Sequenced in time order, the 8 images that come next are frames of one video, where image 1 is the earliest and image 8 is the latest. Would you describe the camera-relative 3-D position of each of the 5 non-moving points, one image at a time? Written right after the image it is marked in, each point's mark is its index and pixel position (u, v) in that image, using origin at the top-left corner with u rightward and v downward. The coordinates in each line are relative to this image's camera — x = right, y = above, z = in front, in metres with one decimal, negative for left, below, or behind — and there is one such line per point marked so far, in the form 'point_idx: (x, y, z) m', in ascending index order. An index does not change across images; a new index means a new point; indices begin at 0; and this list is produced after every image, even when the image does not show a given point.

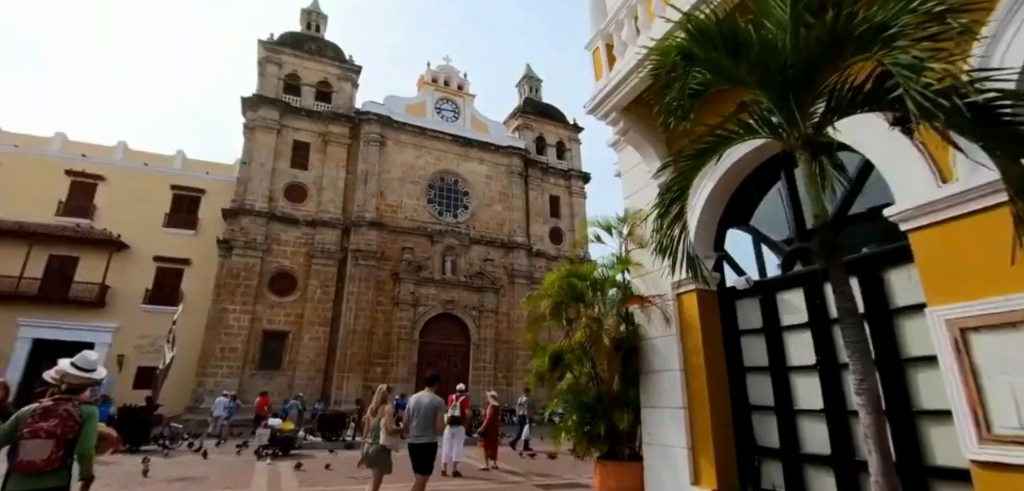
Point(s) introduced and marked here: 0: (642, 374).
0: (+1.2, -1.2, +4.6) m
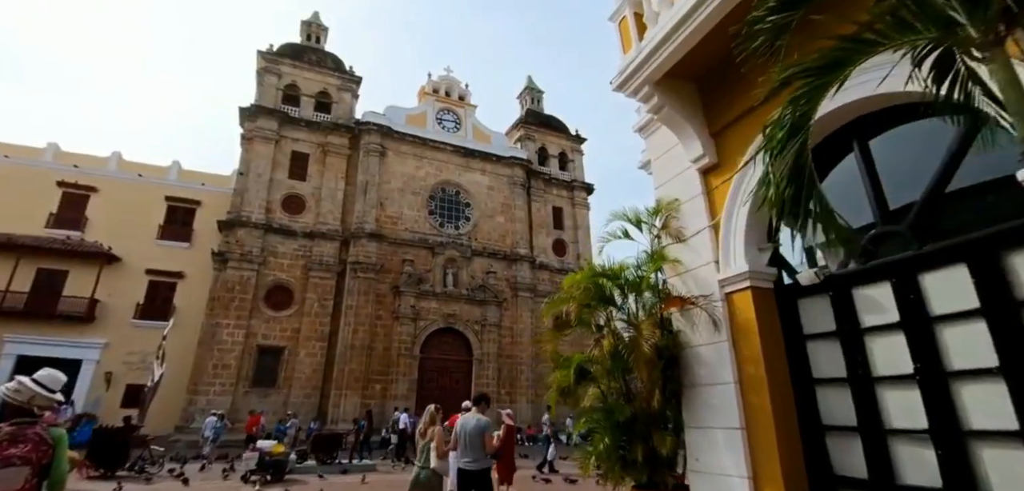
0: (+1.4, -1.1, +3.9) m
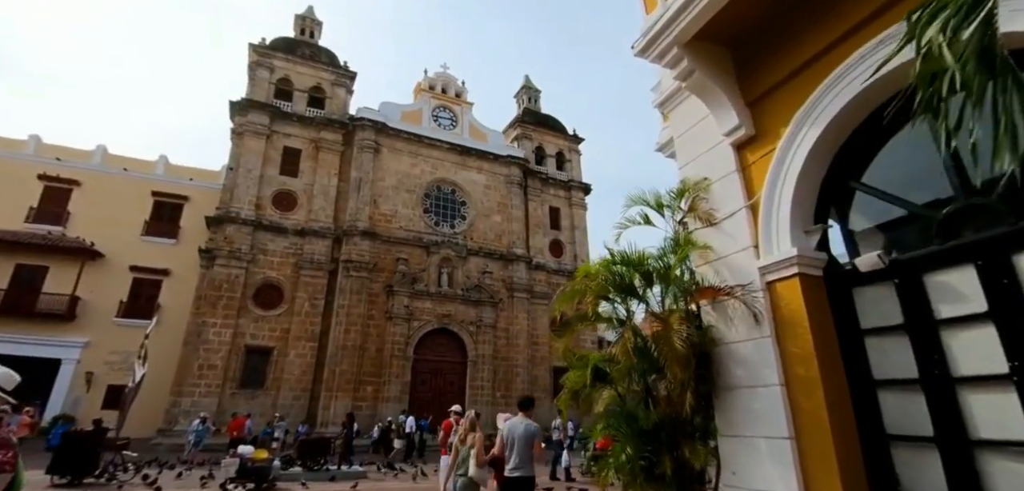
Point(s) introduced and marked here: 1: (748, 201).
0: (+1.4, -1.0, +3.4) m
1: (+1.7, +0.3, +3.5) m
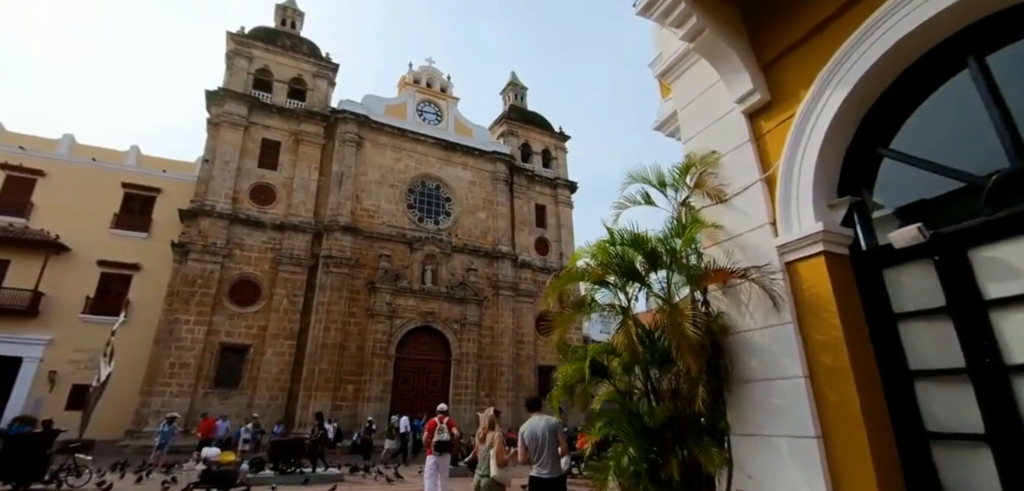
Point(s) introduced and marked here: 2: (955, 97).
0: (+1.4, -0.9, +3.1) m
1: (+1.6, +0.5, +3.2) m
2: (+2.4, +0.8, +2.7) m
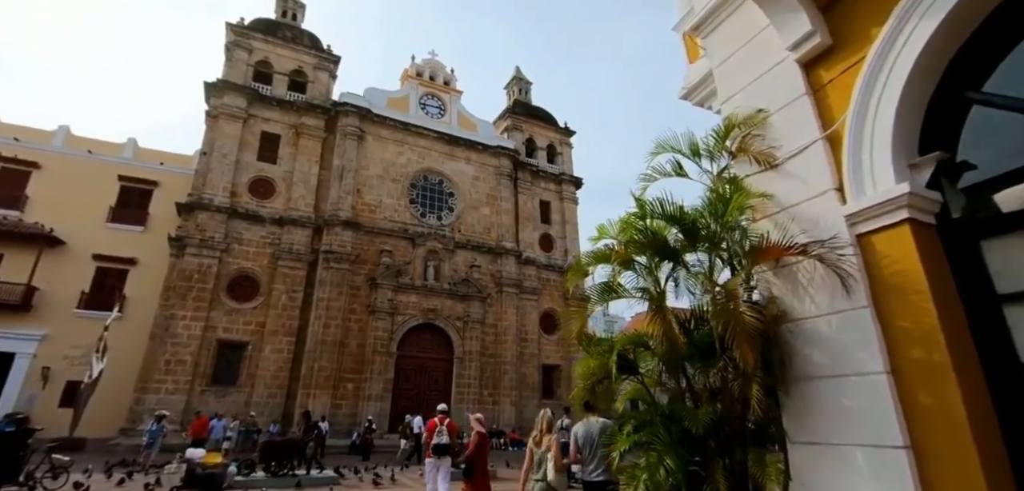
0: (+1.4, -0.7, +2.6) m
1: (+1.7, +0.6, +2.7) m
2: (+2.4, +0.9, +2.1) m
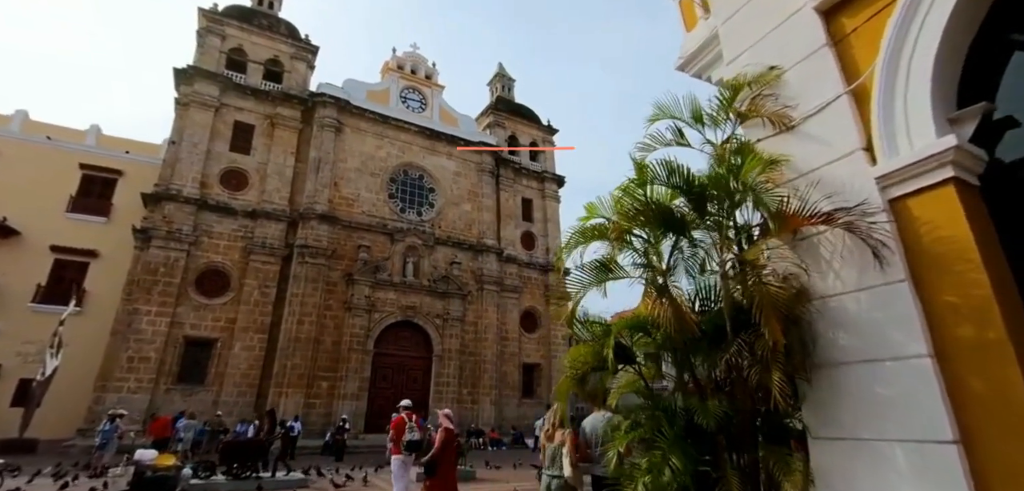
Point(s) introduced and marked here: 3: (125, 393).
0: (+1.3, -0.6, +2.3) m
1: (+1.6, +0.8, +2.4) m
2: (+2.4, +1.1, +1.9) m
3: (-10.4, -3.9, +13.3) m
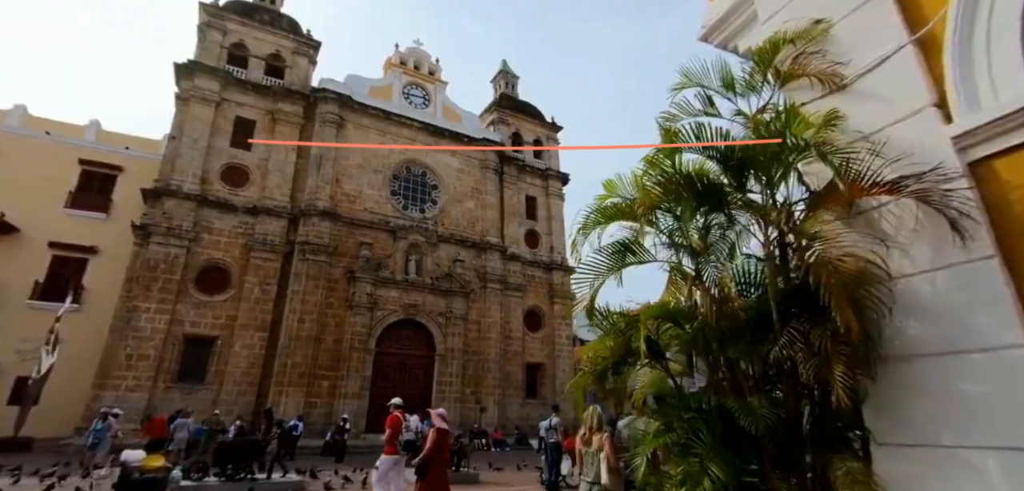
0: (+1.4, -0.5, +1.9) m
1: (+1.7, +0.9, +2.1) m
2: (+2.4, +1.2, +1.5) m
3: (-10.3, -3.8, +13.0) m
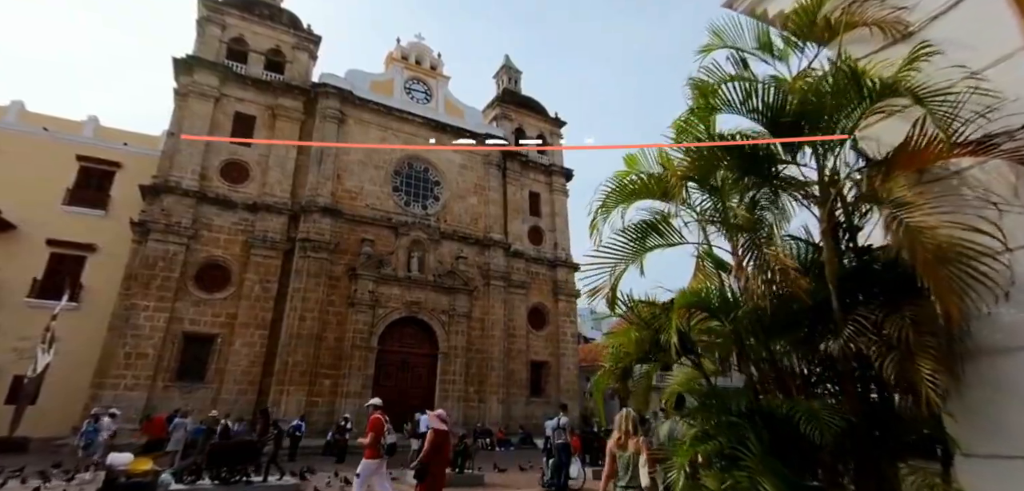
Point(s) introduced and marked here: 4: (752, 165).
0: (+1.4, -0.4, +1.6) m
1: (+1.7, +1.0, +1.7) m
2: (+2.5, +1.3, +1.2) m
3: (-10.2, -3.7, +12.8) m
4: (+0.9, +0.3, +2.0) m
